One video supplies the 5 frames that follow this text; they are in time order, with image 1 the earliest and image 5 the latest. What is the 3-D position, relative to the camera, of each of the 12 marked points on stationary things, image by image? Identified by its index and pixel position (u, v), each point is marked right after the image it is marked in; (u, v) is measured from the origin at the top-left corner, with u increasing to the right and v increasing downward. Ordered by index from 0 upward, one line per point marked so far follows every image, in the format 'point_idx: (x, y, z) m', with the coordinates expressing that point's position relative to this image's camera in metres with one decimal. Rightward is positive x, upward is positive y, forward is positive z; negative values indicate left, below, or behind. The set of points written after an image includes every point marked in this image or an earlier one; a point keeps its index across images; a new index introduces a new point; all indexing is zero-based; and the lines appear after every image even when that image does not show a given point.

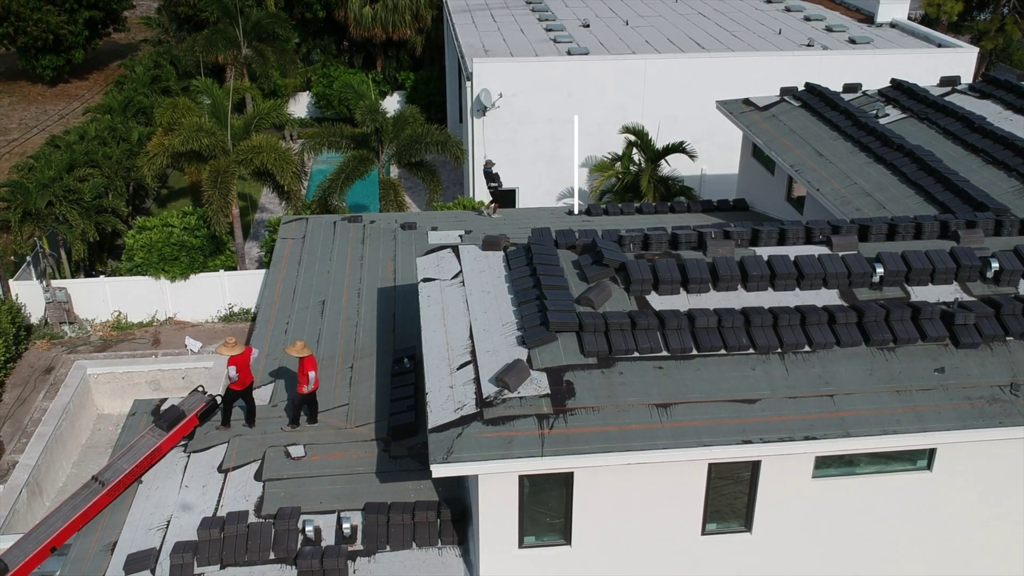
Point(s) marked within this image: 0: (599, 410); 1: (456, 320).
0: (+1.1, -1.5, +10.3) m
1: (-0.8, -0.5, +12.2) m
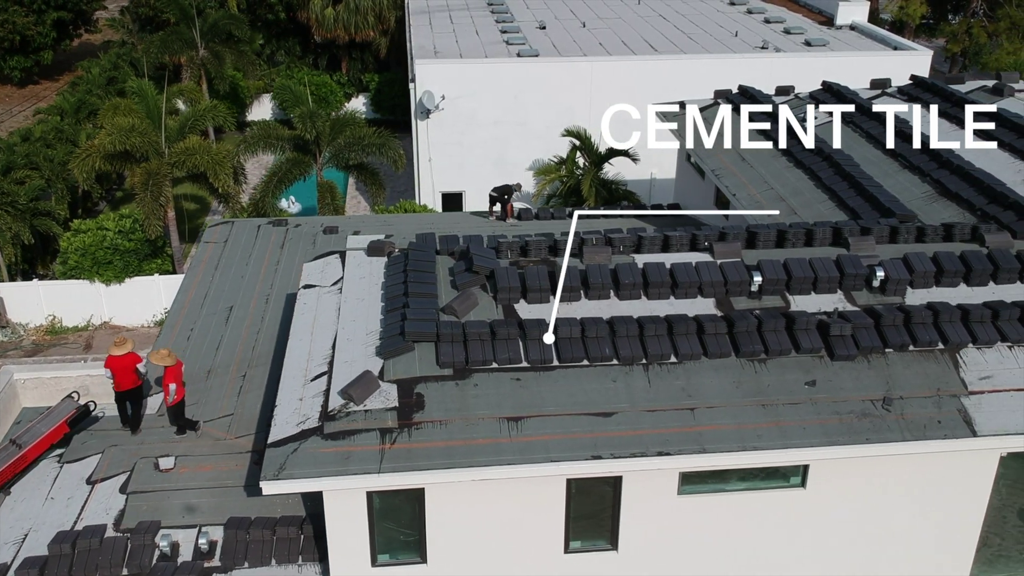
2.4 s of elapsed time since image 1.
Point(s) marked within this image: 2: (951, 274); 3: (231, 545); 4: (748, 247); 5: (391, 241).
0: (-0.8, -1.6, +9.9) m
1: (-2.7, -0.6, +11.8) m
2: (+6.2, +0.2, +11.7) m
3: (-3.8, -3.5, +11.3) m
4: (+3.5, +0.6, +12.5) m
5: (-1.9, +0.8, +13.3) m
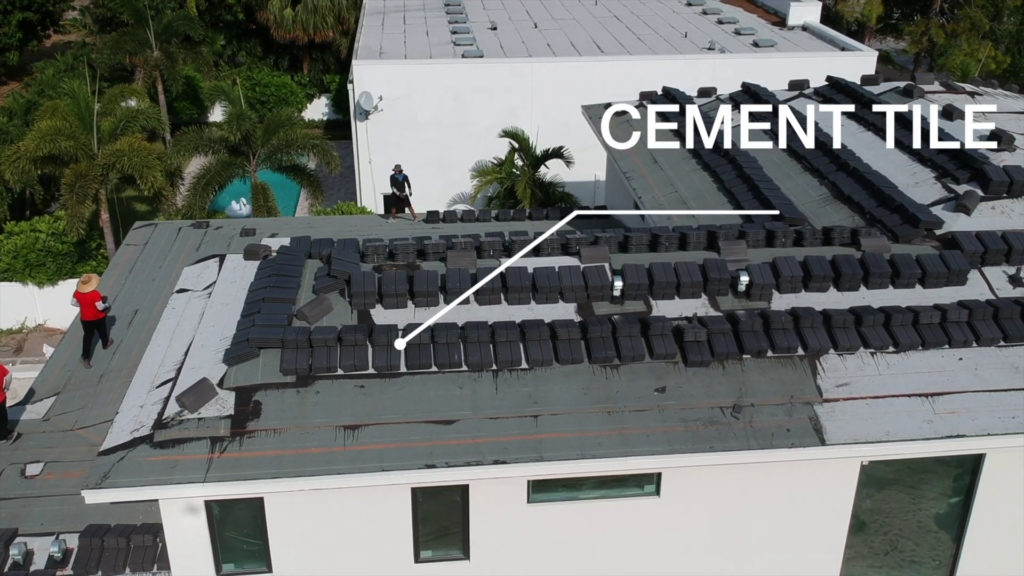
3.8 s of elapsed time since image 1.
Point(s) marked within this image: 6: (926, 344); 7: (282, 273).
0: (-2.7, -1.7, +9.8) m
1: (-4.6, -0.6, +11.6) m
2: (+4.2, +0.1, +11.6) m
3: (-5.7, -3.6, +11.2) m
4: (+1.6, +0.6, +12.3) m
5: (-3.9, +0.7, +13.2) m
6: (+5.5, -0.7, +11.0) m
7: (-3.3, +0.2, +11.9) m
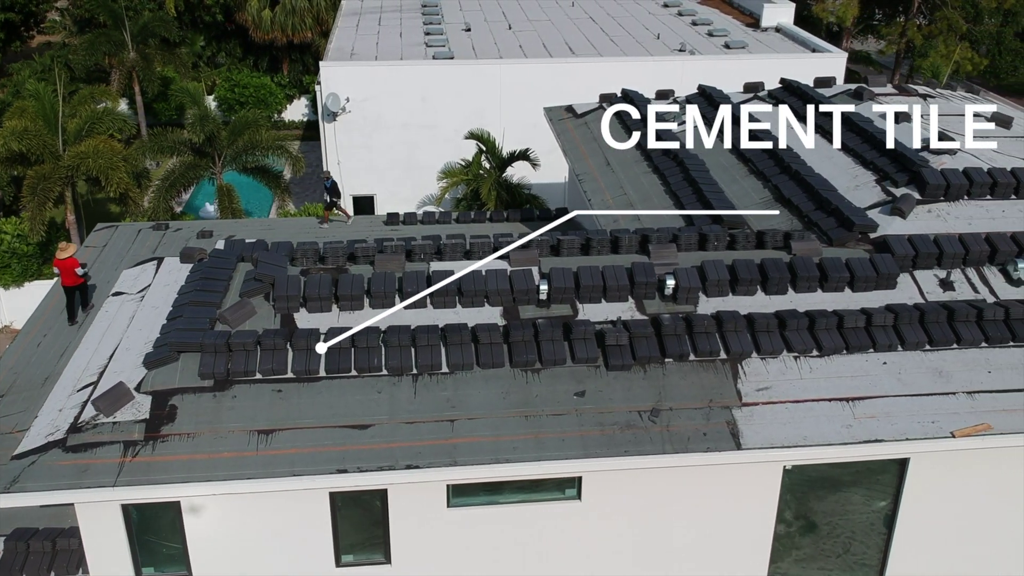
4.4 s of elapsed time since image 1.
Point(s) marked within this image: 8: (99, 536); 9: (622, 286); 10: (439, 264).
0: (-3.7, -1.7, +9.8) m
1: (-5.6, -0.7, +11.6) m
2: (+3.2, +0.1, +11.5) m
3: (-6.7, -3.6, +11.2) m
4: (+0.6, +0.5, +12.3) m
5: (-4.9, +0.6, +13.2) m
6: (+4.5, -0.8, +11.0) m
7: (-4.3, +0.2, +11.9) m
8: (-5.0, -3.0, +10.1) m
9: (+1.5, 0.0, +11.4) m
10: (-1.0, +0.3, +12.2) m
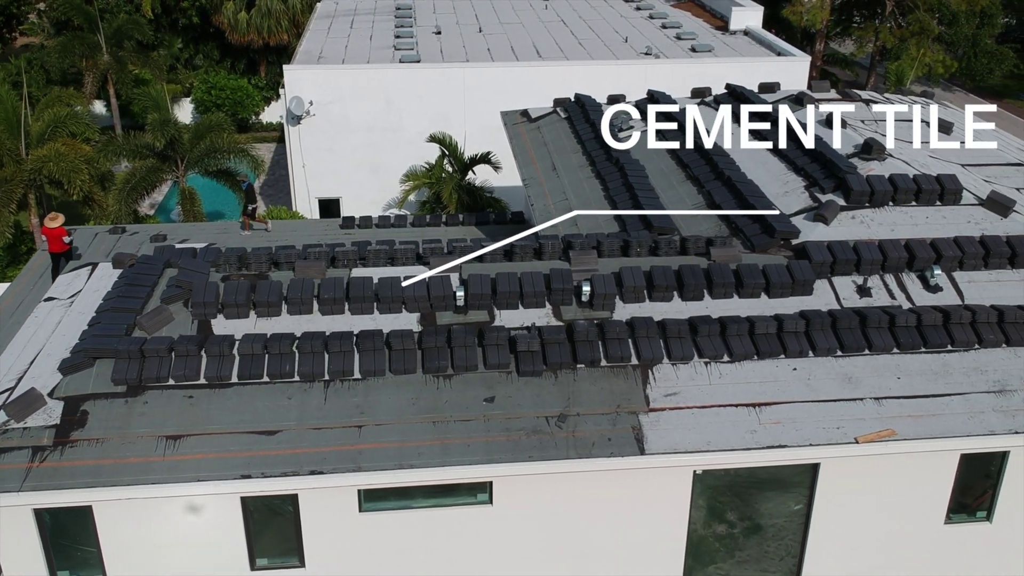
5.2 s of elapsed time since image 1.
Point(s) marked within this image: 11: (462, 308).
0: (-4.9, -1.8, +9.9) m
1: (-6.7, -0.8, +11.8) m
2: (+2.1, 0.0, +11.7) m
3: (-7.9, -3.7, +11.3) m
4: (-0.6, +0.4, +12.4) m
5: (-6.0, +0.6, +13.3) m
6: (+3.3, -0.9, +11.1) m
7: (-5.4, +0.1, +12.0) m
8: (-6.1, -3.1, +10.2) m
9: (+0.4, -0.1, +11.5) m
10: (-2.2, +0.3, +12.3) m
11: (-0.7, -0.3, +11.5) m
